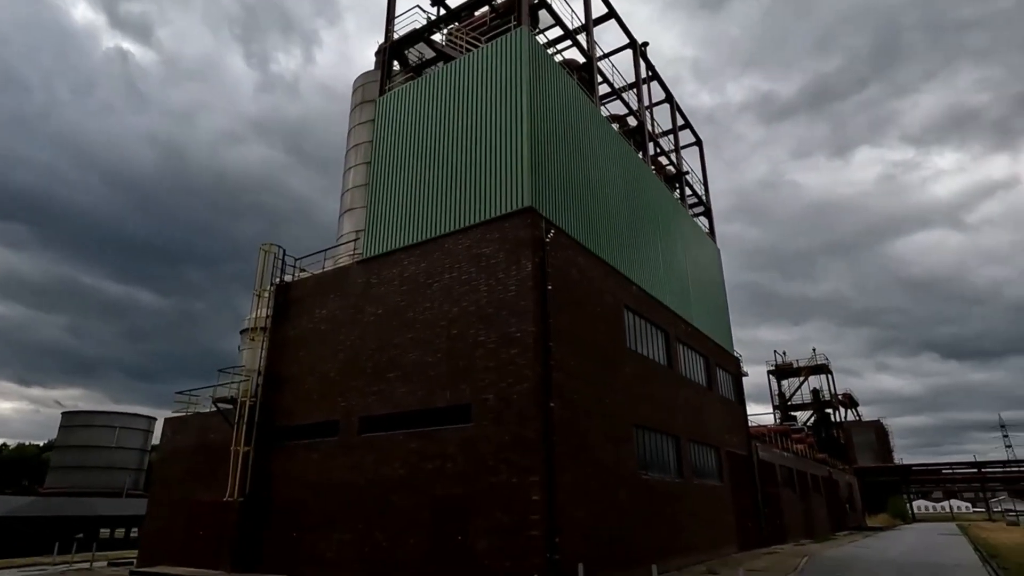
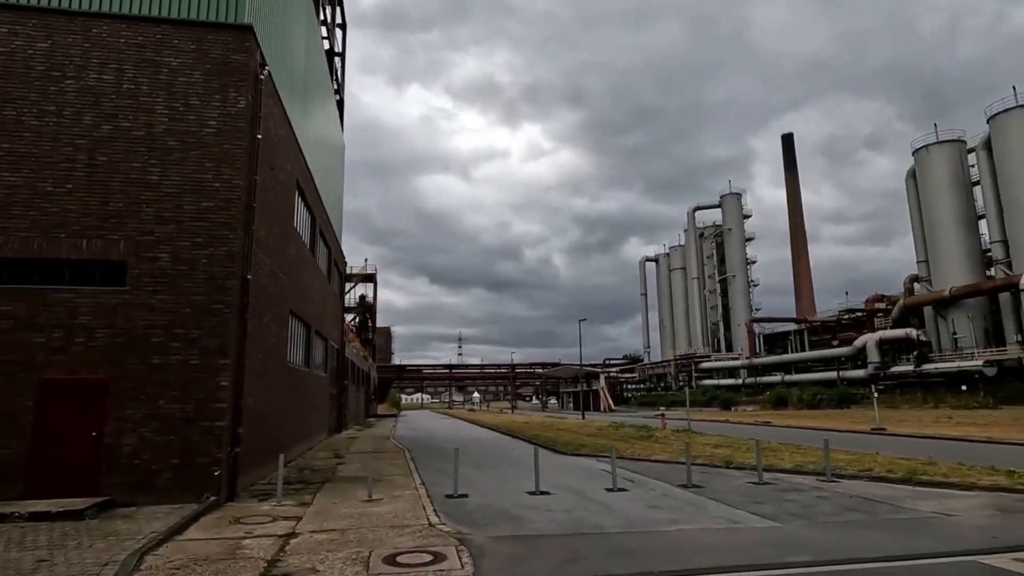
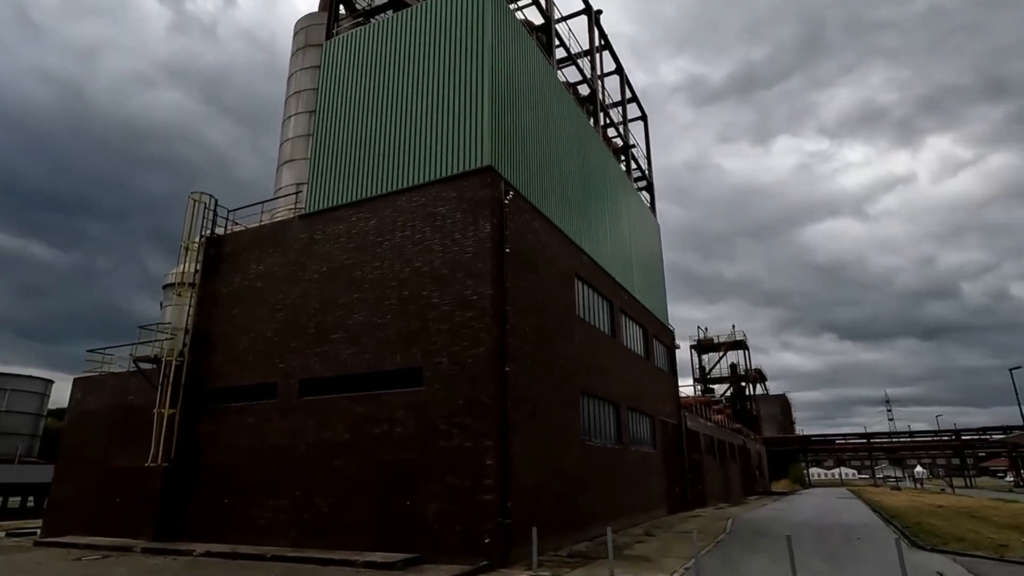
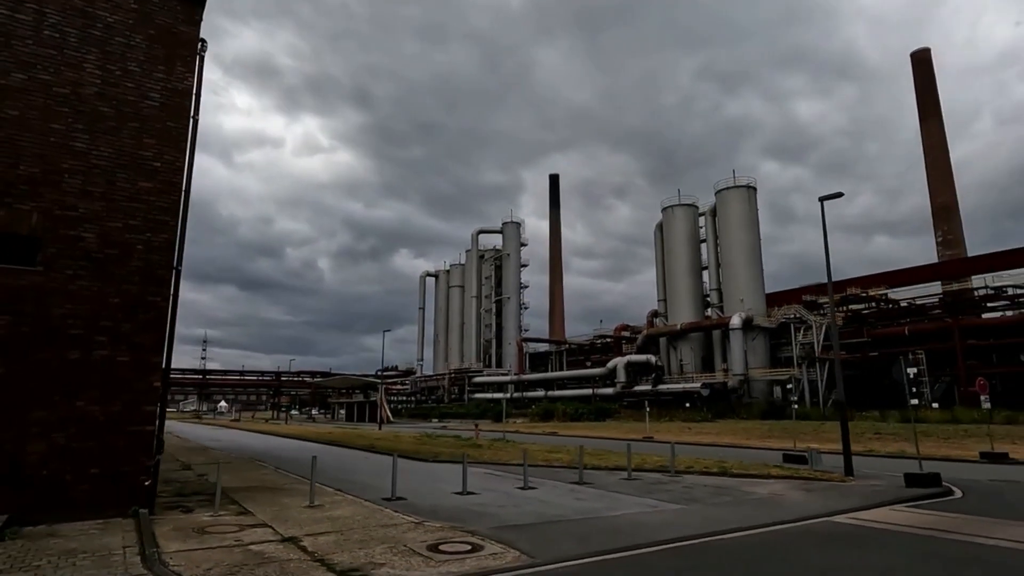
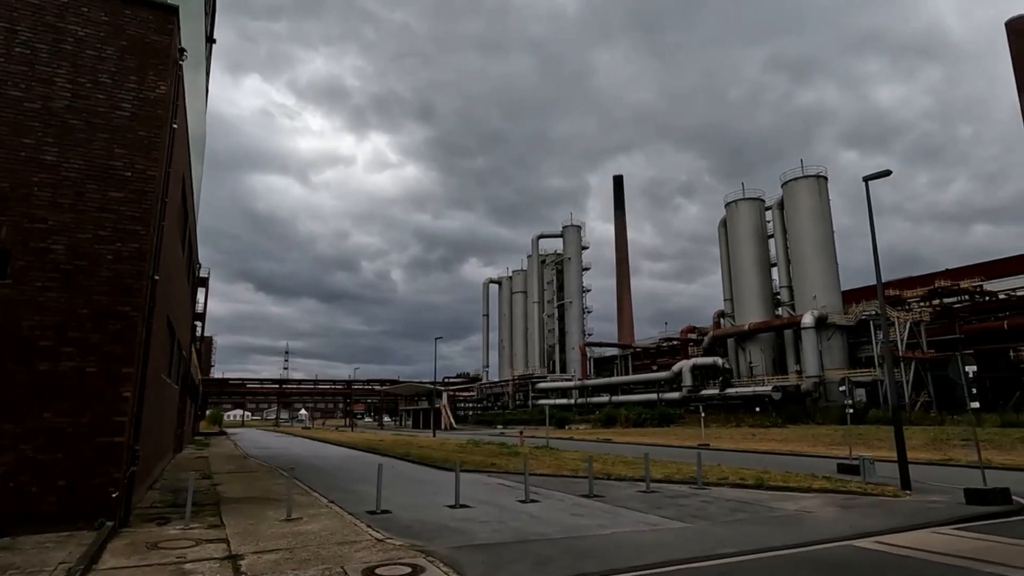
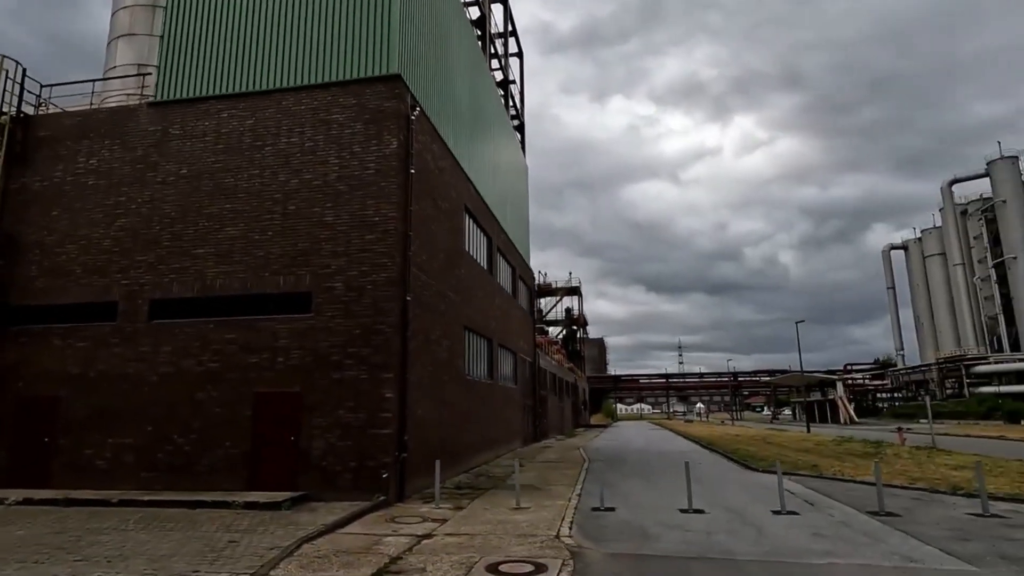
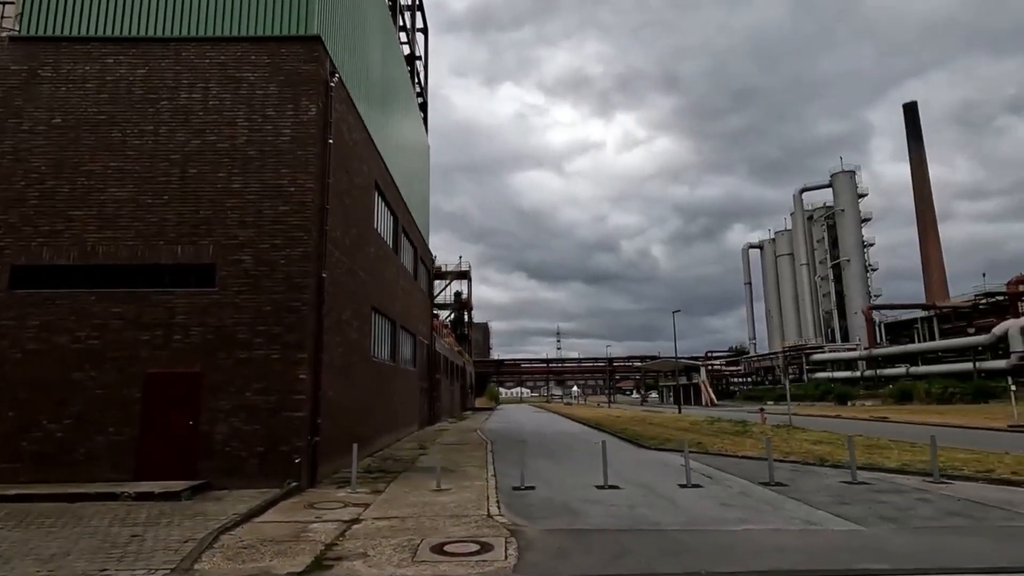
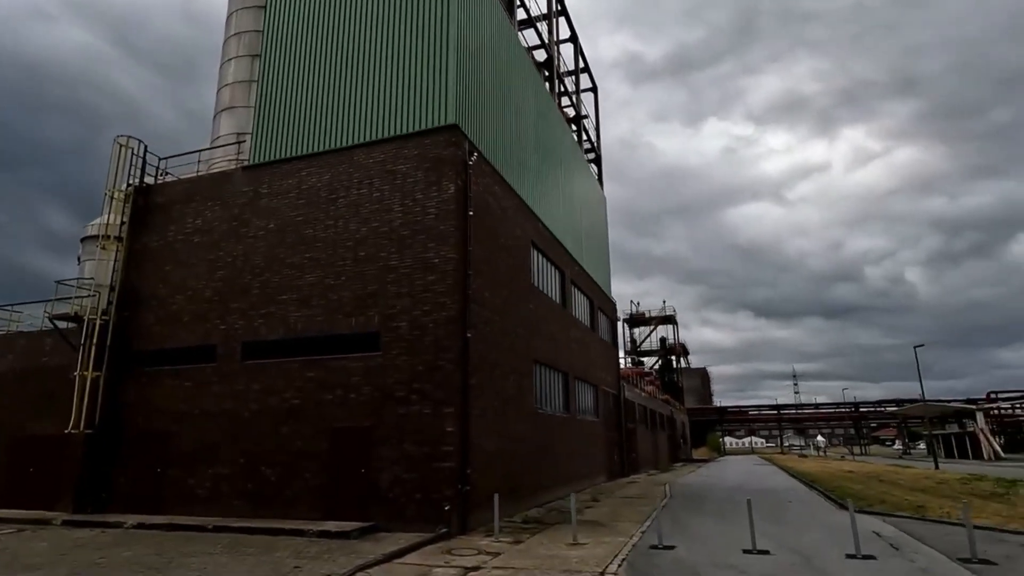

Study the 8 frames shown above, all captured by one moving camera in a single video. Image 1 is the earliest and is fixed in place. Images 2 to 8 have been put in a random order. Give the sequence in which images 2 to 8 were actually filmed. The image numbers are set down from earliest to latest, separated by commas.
3, 8, 6, 7, 2, 5, 4
